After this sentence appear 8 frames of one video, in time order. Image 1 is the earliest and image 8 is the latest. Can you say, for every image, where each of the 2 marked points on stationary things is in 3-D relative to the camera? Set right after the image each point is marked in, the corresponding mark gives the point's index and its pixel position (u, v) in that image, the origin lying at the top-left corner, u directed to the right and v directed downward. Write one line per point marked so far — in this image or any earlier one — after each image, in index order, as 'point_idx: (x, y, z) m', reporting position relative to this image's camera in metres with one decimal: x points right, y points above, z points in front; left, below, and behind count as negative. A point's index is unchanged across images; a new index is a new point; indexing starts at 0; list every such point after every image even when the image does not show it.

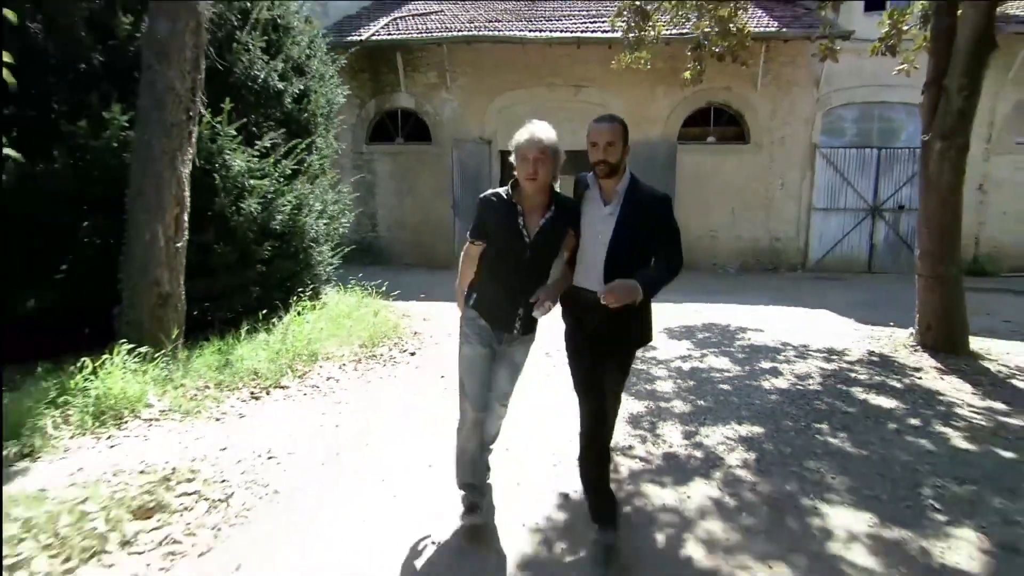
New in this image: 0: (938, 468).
0: (+2.6, -1.1, +3.6) m
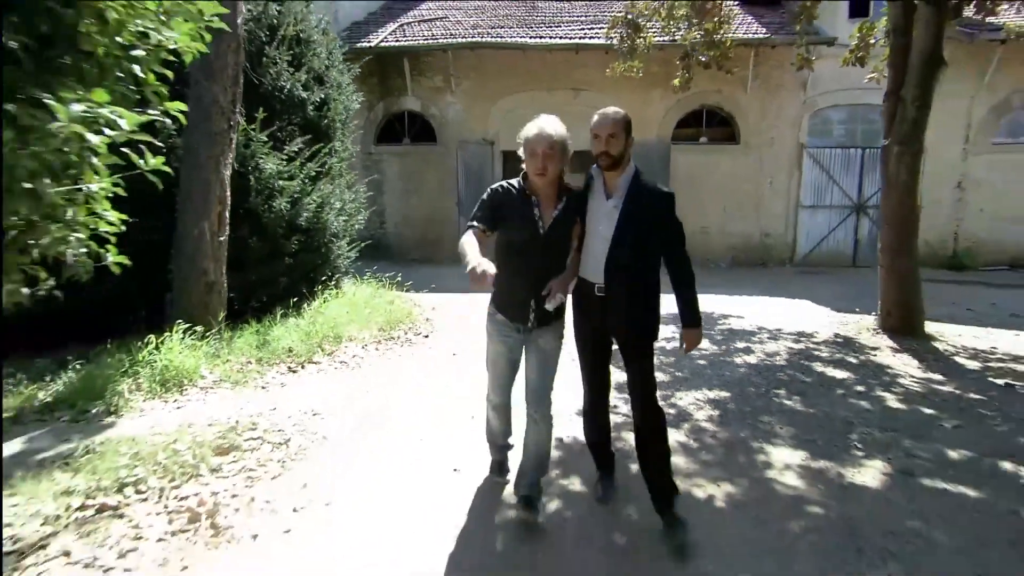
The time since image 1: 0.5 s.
0: (+2.6, -1.0, +4.4) m
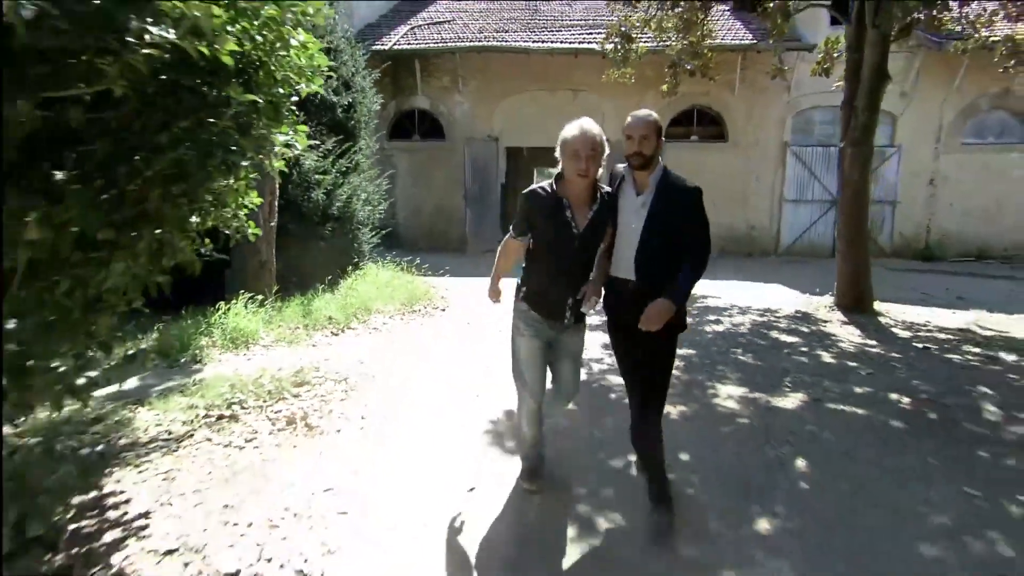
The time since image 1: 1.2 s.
0: (+2.7, -0.8, +5.6) m
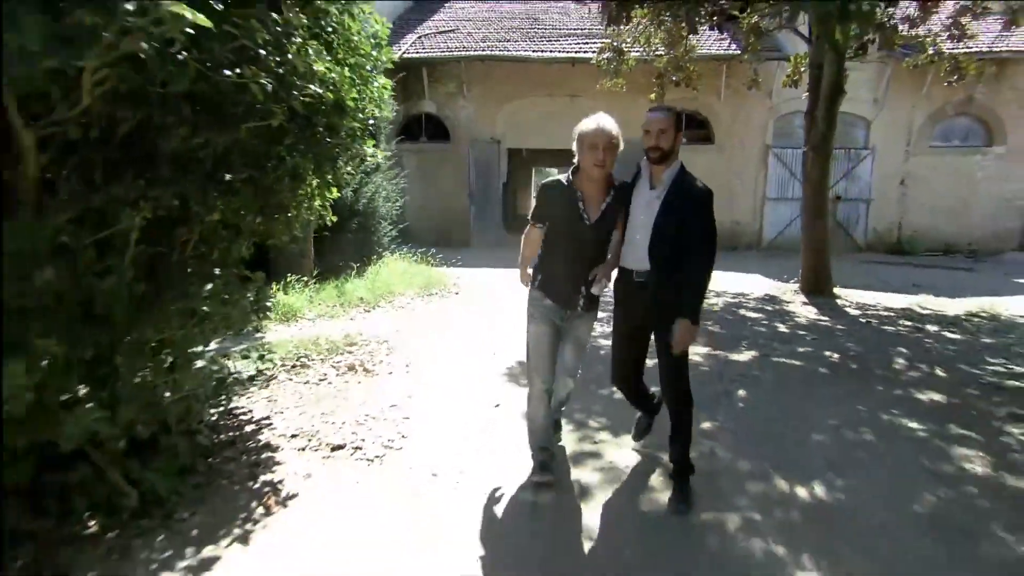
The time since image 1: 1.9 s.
0: (+2.8, -0.5, +6.9) m
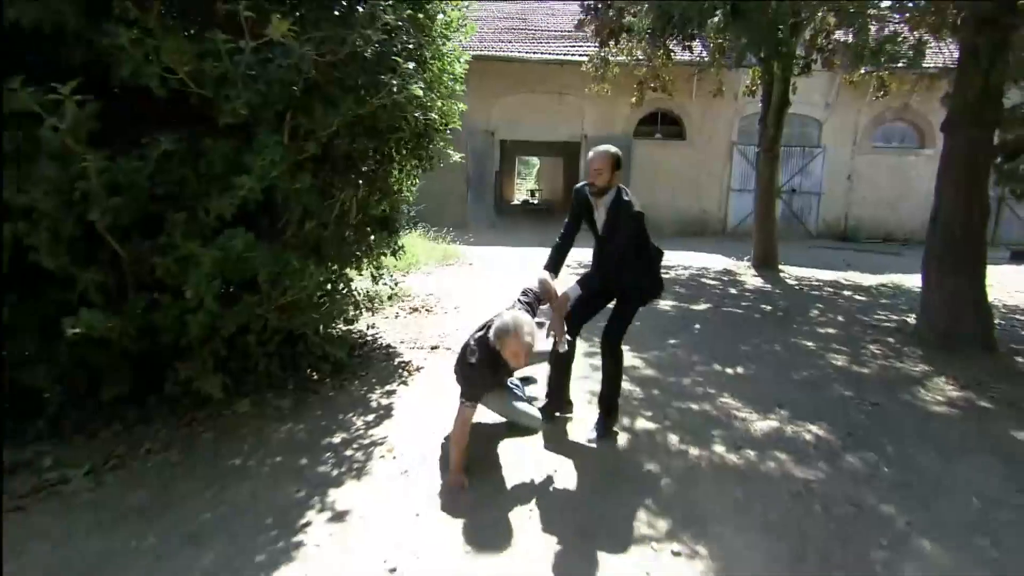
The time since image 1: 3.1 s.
0: (+3.0, -0.1, +9.0) m
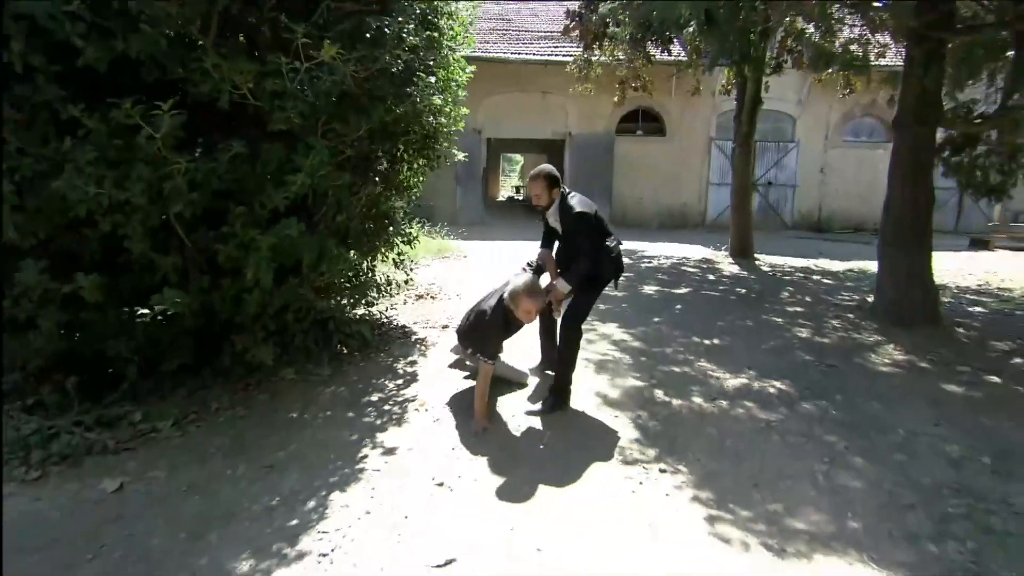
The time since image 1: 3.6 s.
0: (+2.9, +0.1, +9.8) m
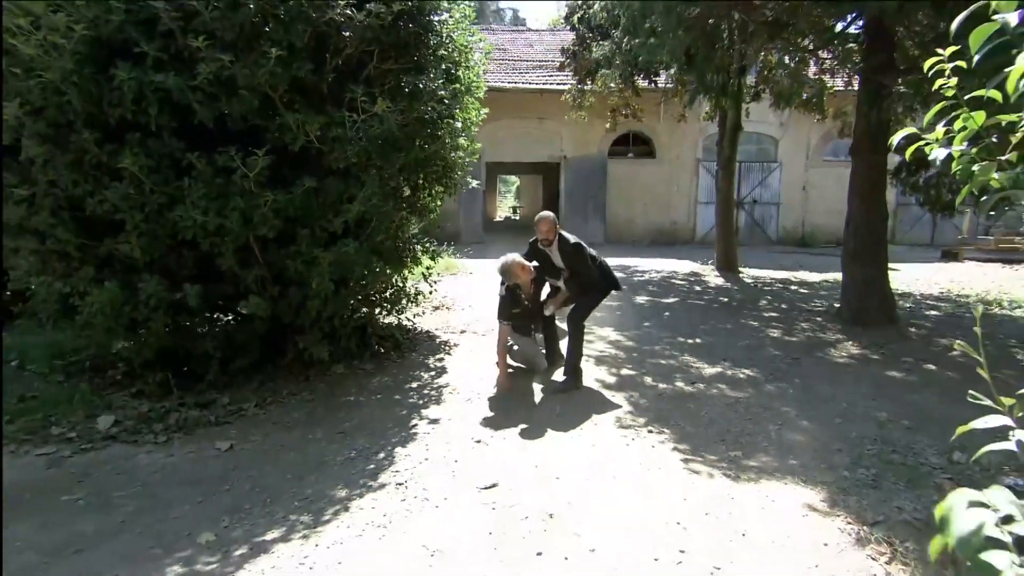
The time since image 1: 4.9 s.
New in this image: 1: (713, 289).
0: (+3.0, -0.1, +10.7) m
1: (+3.6, 0.0, +11.3) m
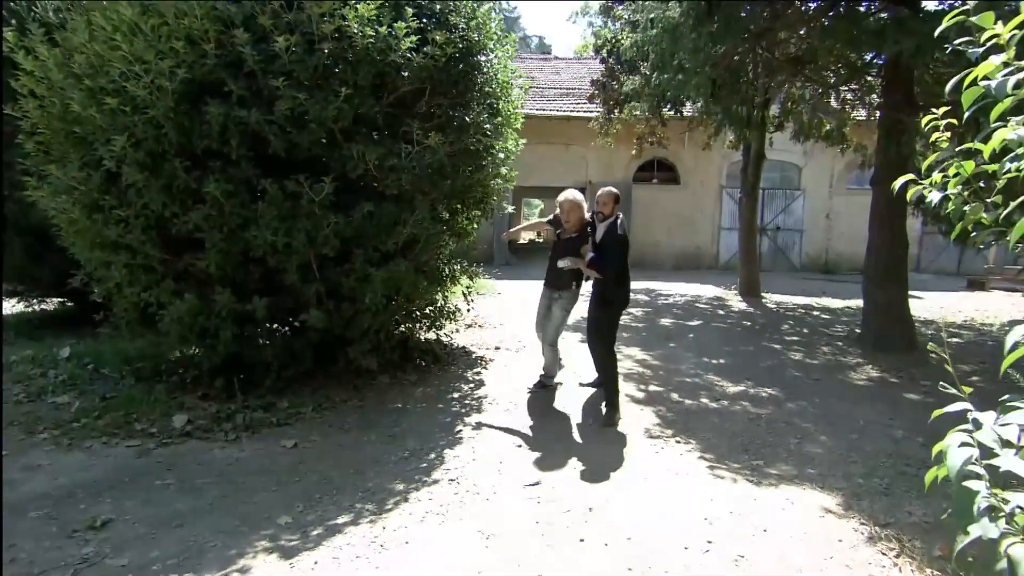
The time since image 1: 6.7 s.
0: (+3.5, -0.5, +11.0) m
1: (+4.2, -0.5, +11.6) m
